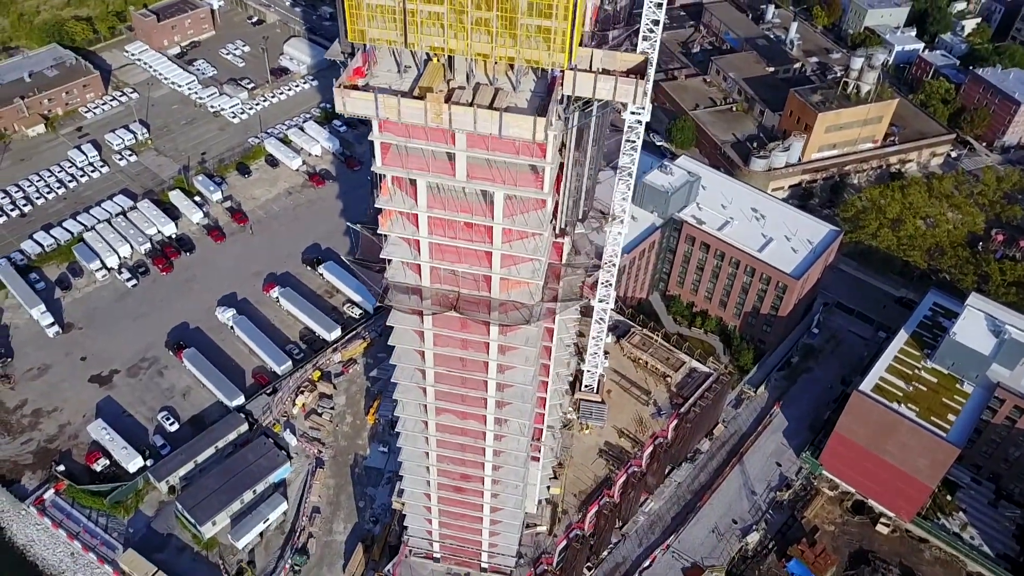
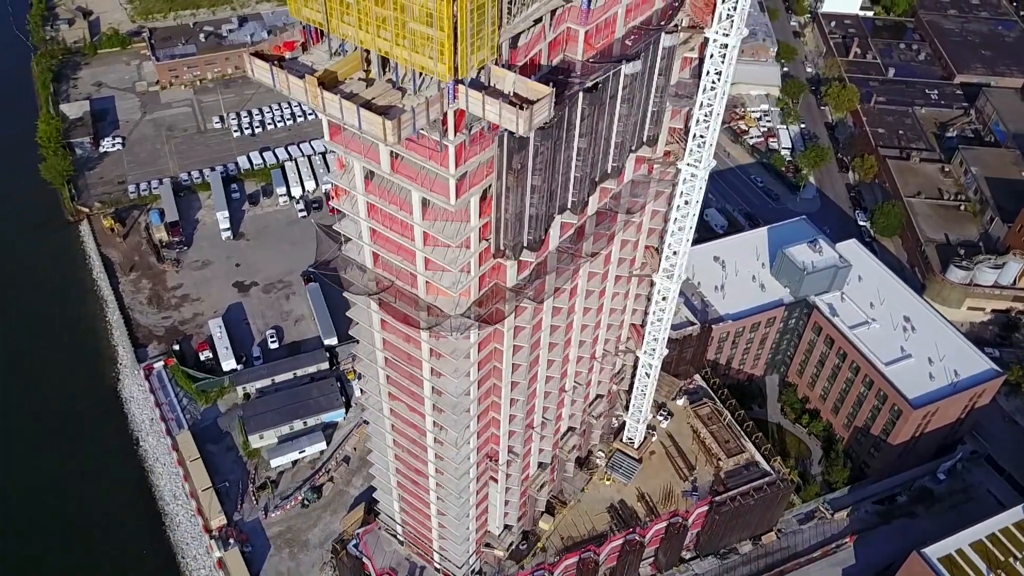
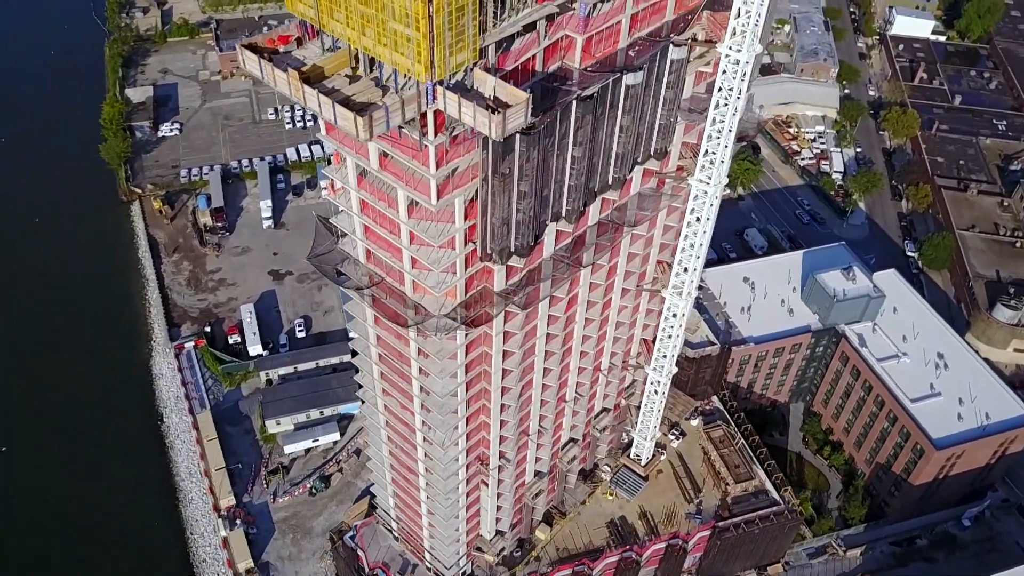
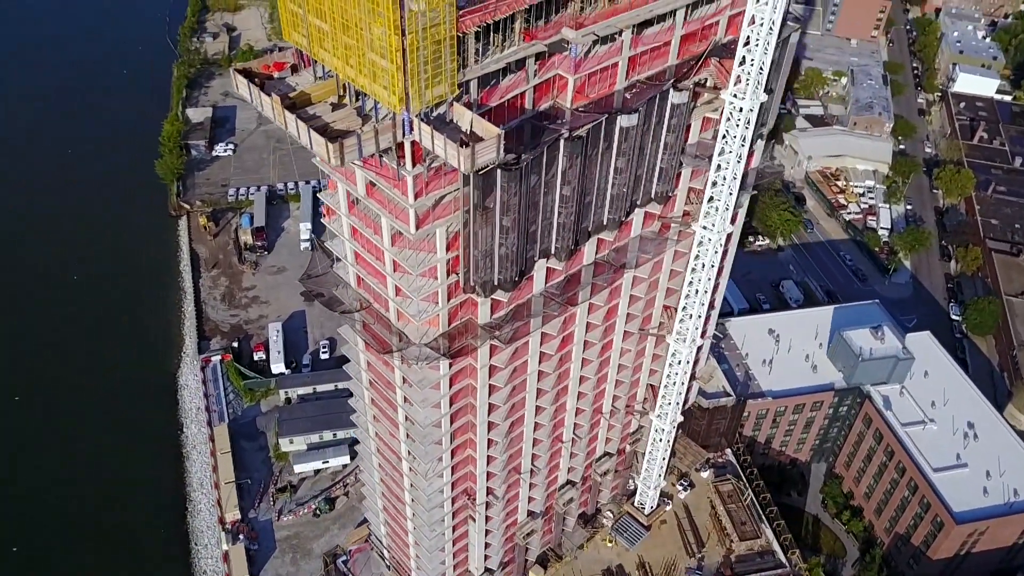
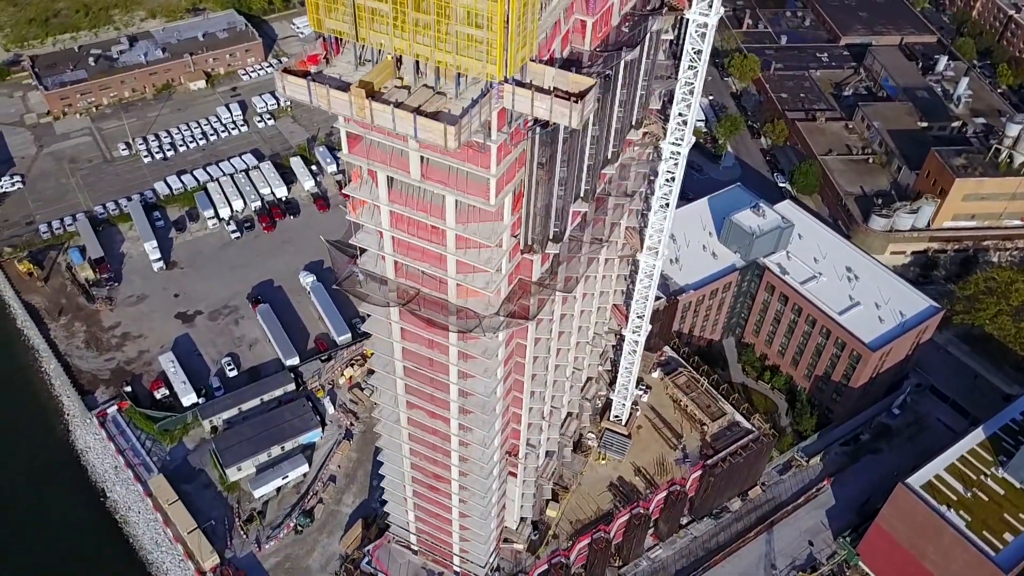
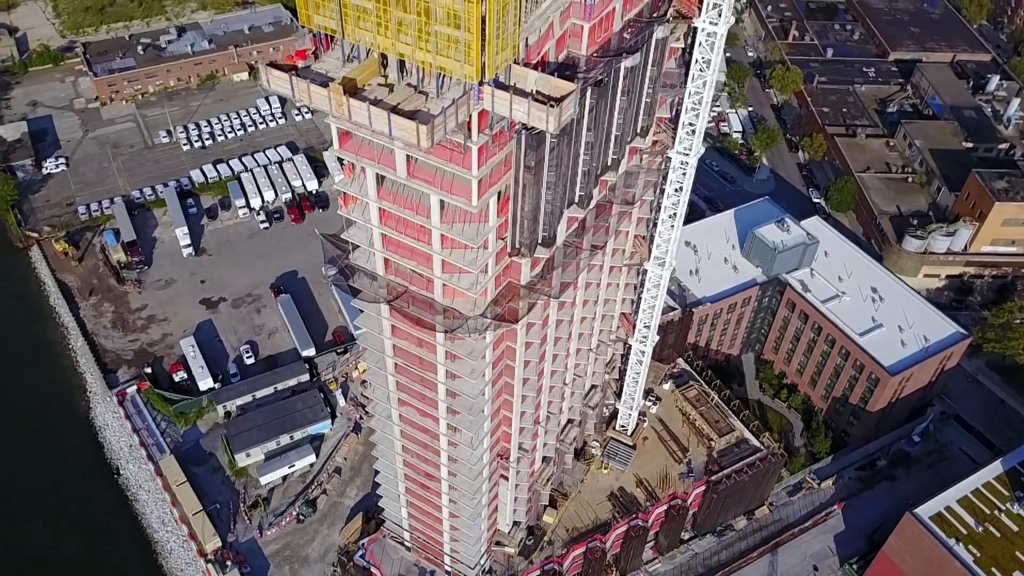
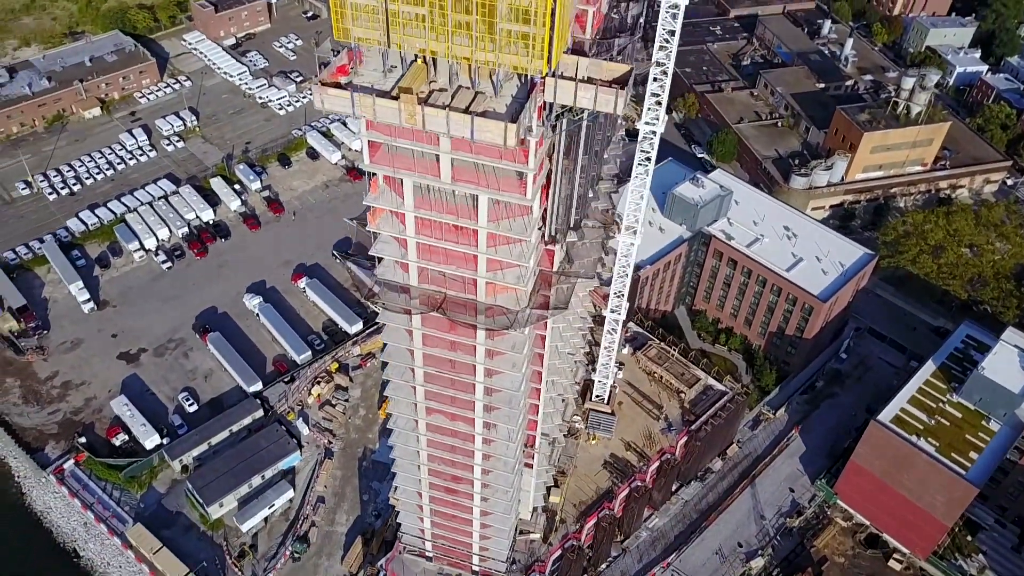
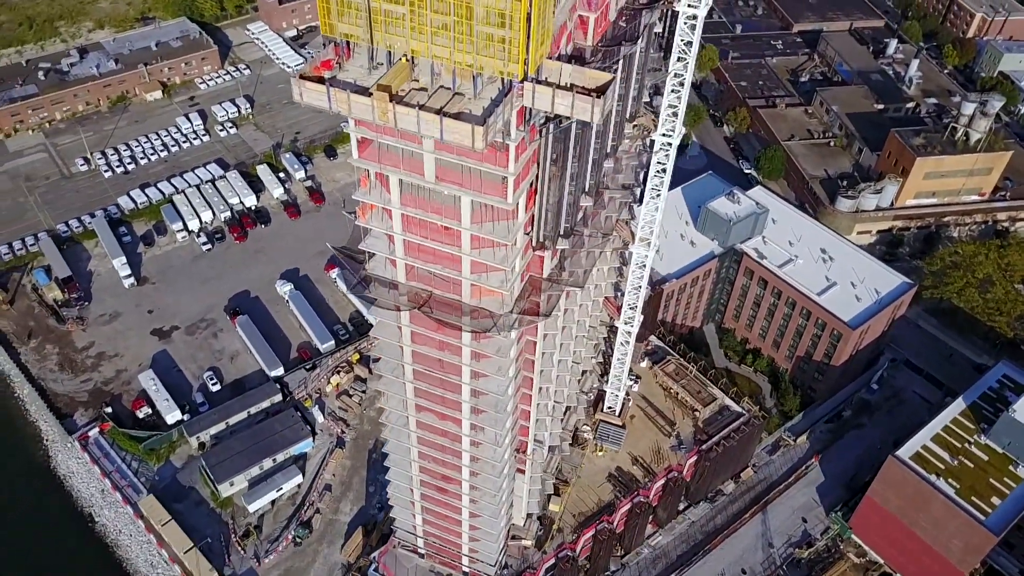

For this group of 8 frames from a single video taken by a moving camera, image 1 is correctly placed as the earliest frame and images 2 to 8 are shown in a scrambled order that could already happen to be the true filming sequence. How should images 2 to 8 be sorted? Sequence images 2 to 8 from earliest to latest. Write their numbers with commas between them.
7, 8, 5, 6, 2, 3, 4
